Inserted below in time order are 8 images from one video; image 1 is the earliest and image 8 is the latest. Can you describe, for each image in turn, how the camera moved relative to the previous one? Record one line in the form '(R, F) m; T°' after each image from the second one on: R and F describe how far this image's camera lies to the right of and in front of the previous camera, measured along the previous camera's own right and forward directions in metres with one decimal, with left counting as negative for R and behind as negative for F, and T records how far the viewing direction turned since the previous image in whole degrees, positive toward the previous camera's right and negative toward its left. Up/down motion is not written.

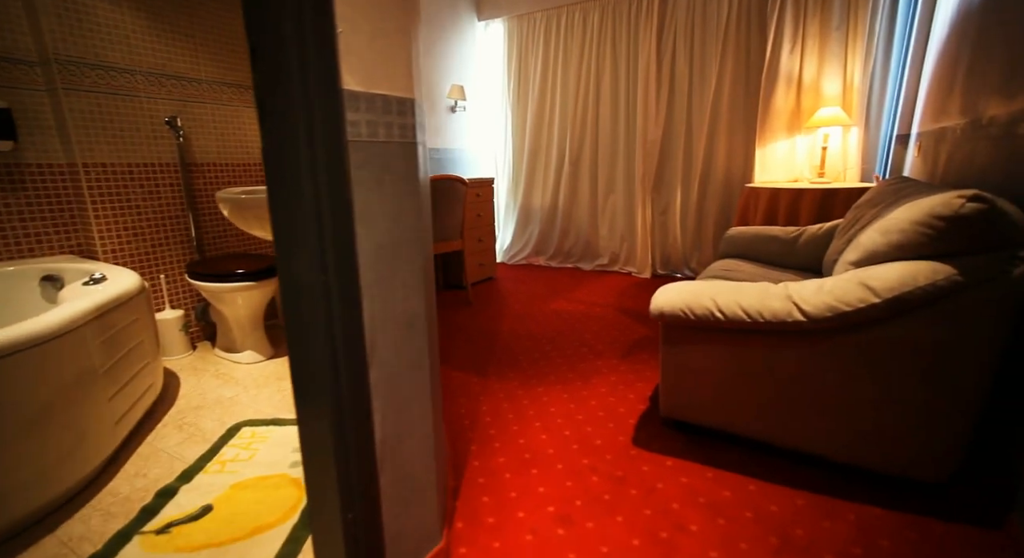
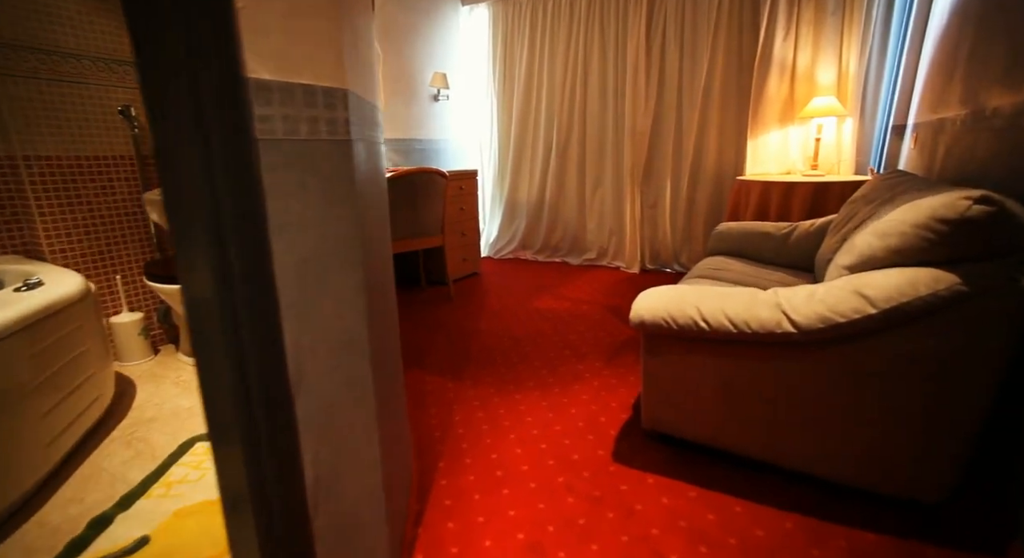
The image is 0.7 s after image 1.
(+0.1, +0.1) m; +1°
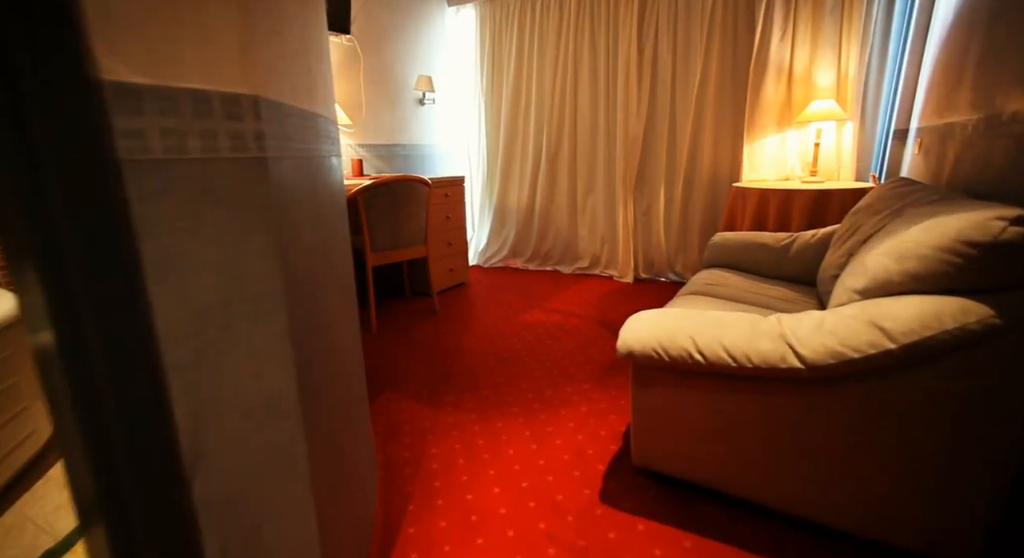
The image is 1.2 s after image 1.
(+0.1, +0.1) m; 0°
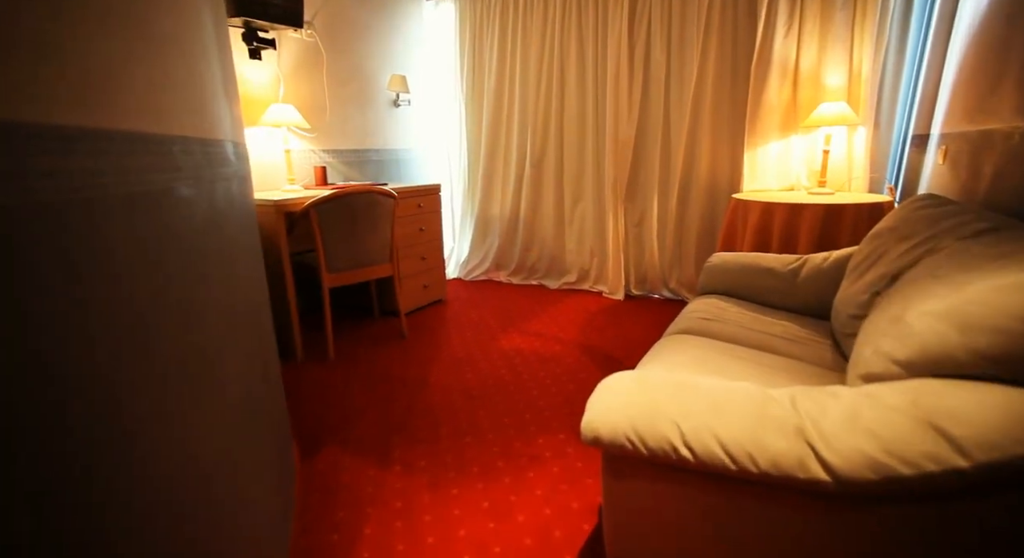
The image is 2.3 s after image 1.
(+0.1, +0.3) m; 0°
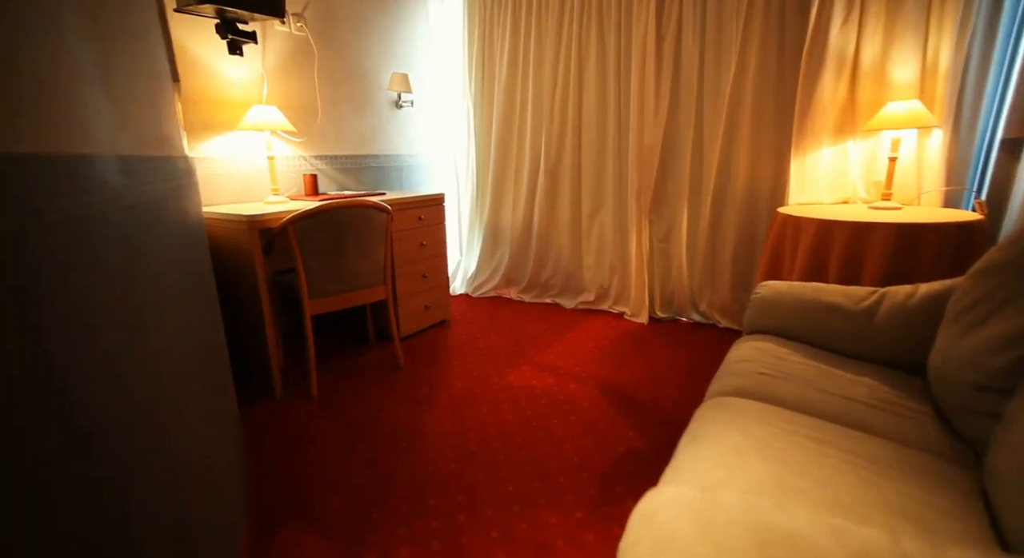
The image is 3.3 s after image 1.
(0.0, +0.3) m; -2°
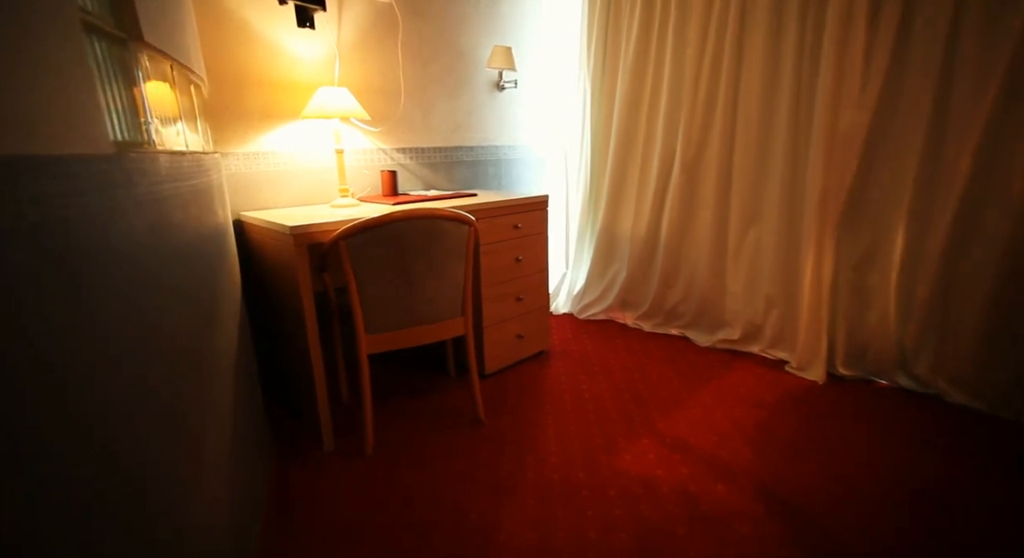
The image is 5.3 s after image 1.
(-0.1, +0.6) m; -13°
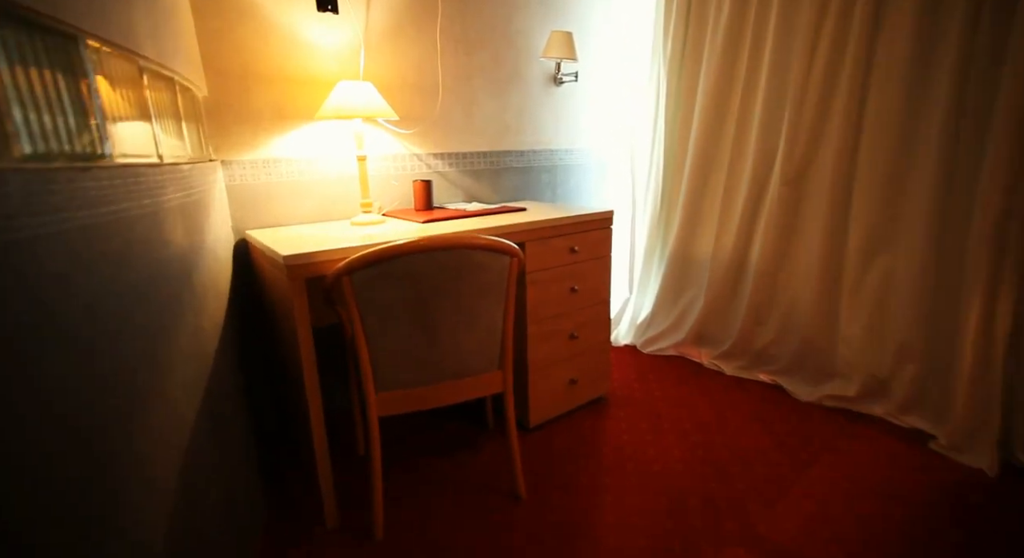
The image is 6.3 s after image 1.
(0.0, +0.4) m; -7°
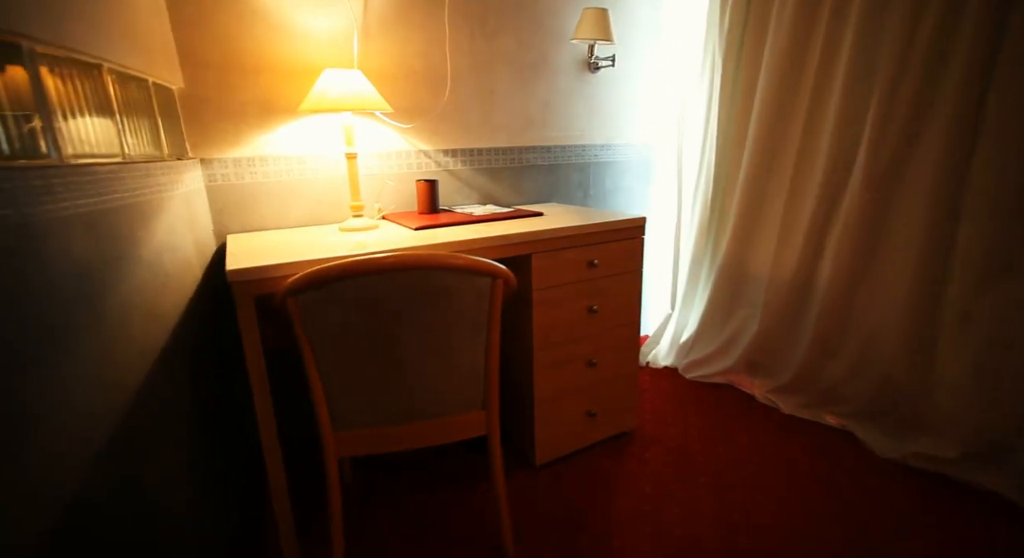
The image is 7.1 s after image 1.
(+0.2, +0.2) m; -7°
